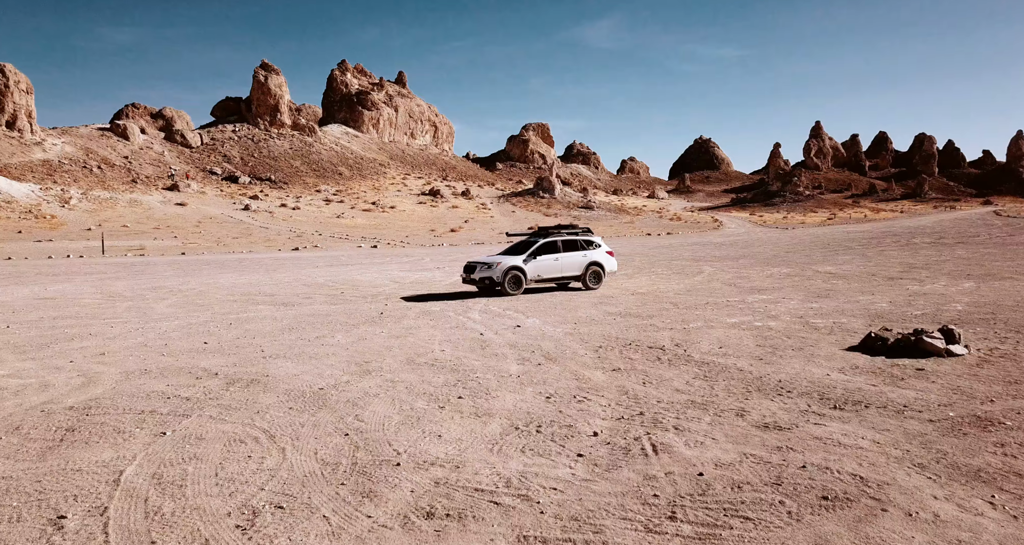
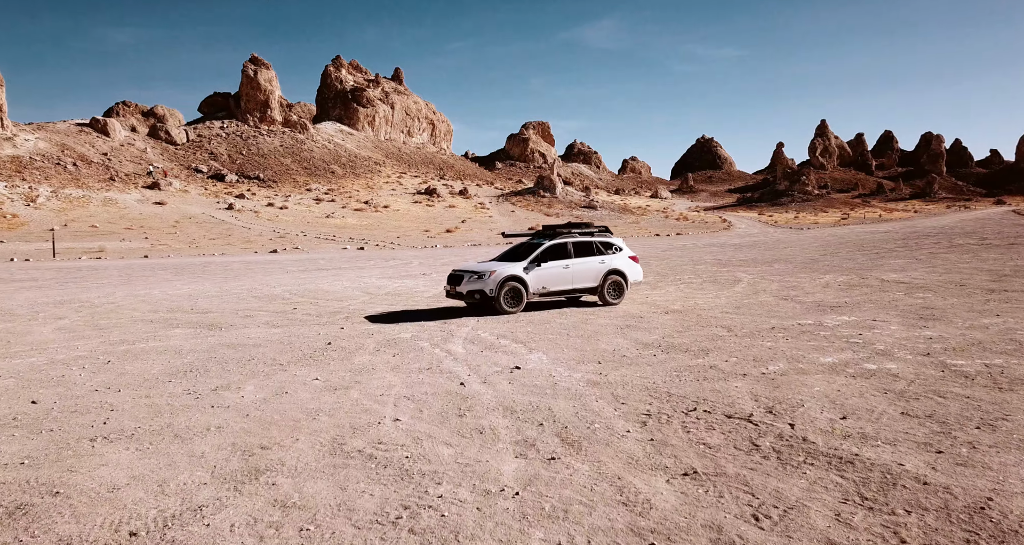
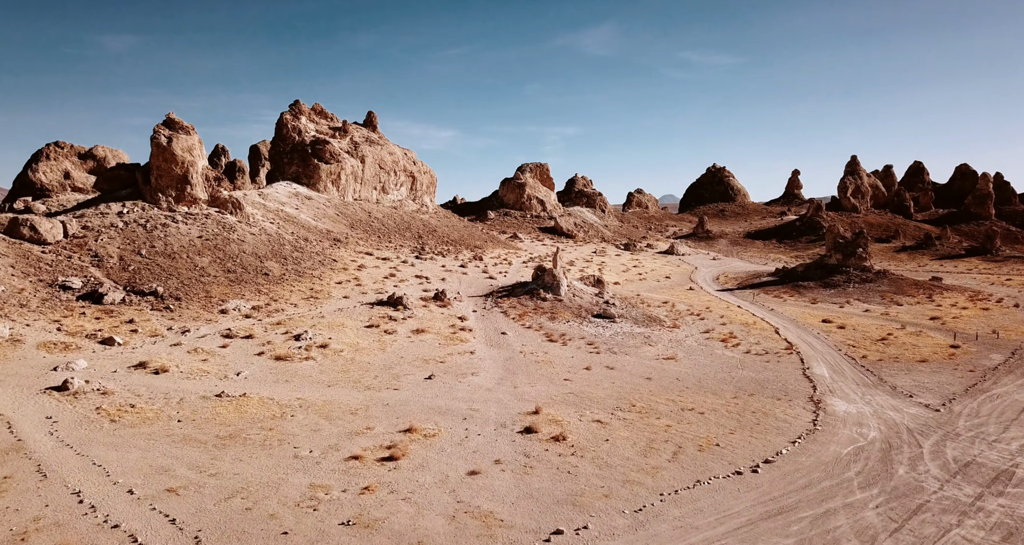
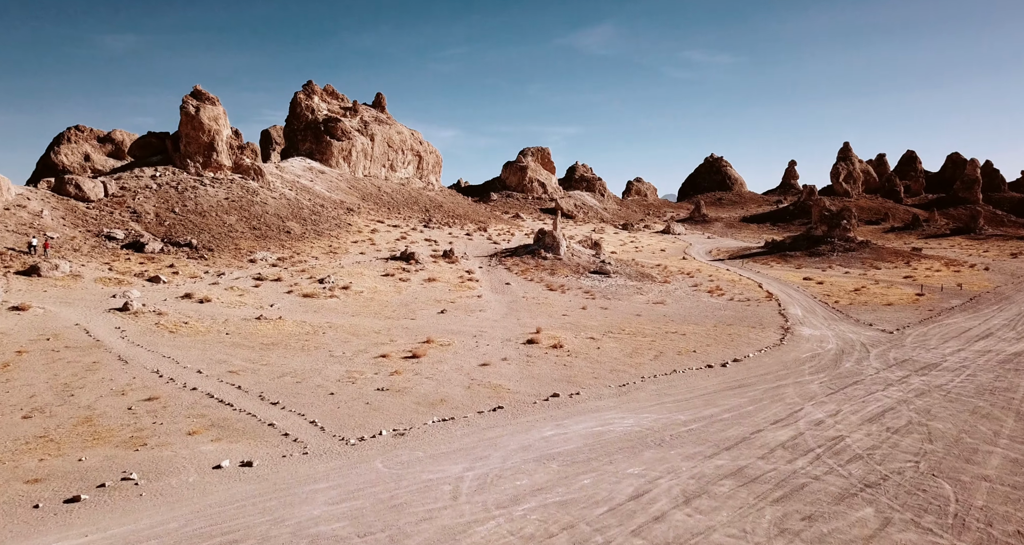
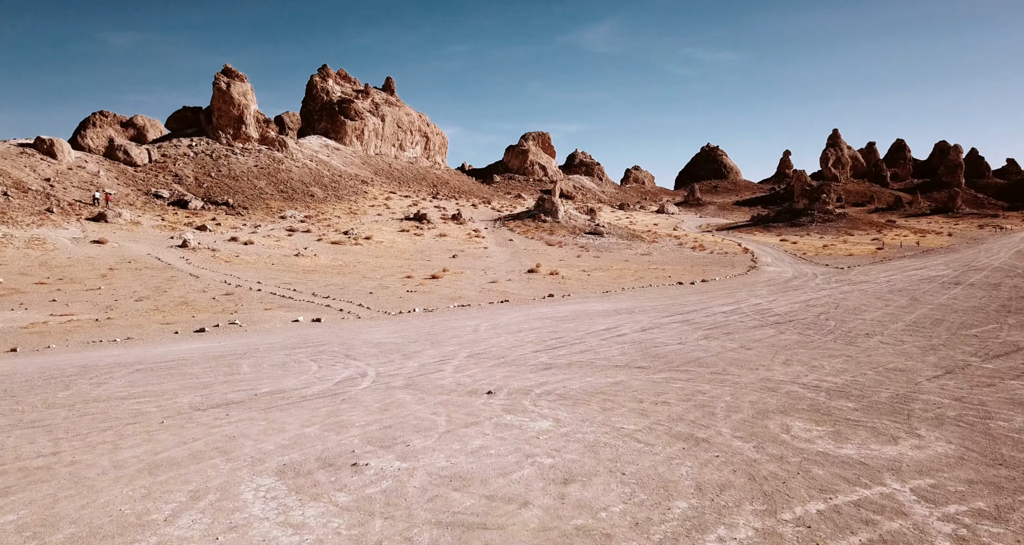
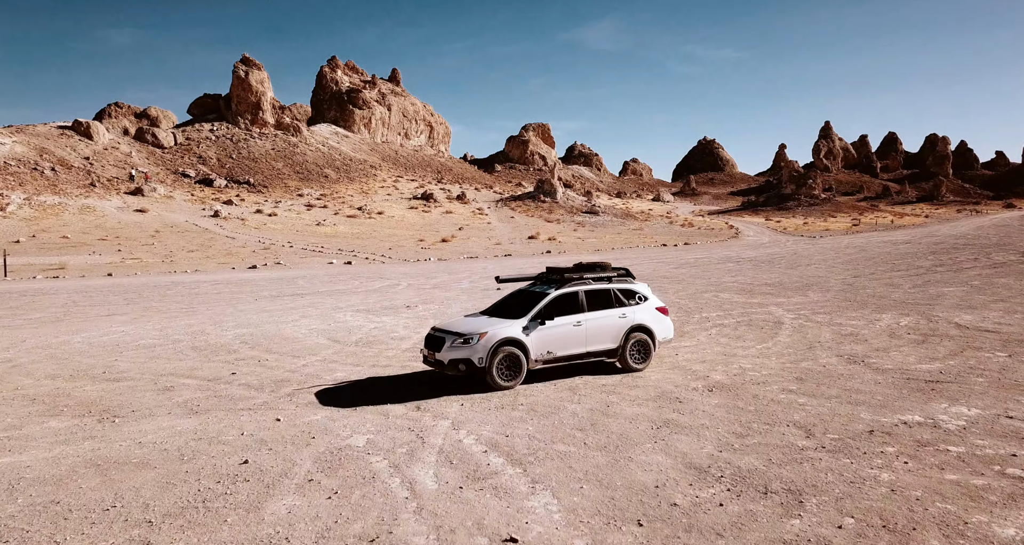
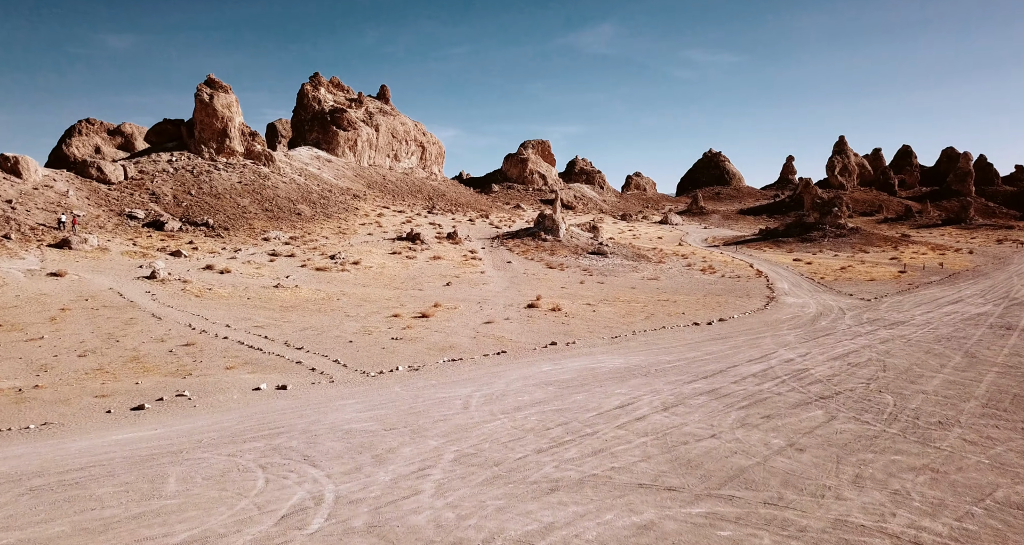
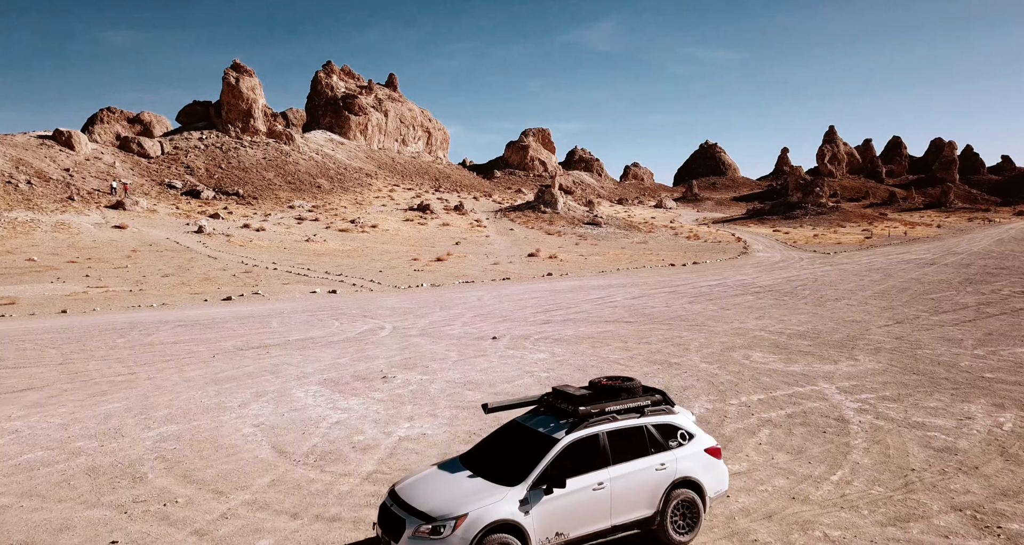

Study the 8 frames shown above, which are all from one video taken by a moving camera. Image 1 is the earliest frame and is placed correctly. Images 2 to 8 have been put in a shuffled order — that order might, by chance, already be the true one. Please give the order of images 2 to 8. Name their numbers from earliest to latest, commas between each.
2, 6, 8, 5, 7, 4, 3
